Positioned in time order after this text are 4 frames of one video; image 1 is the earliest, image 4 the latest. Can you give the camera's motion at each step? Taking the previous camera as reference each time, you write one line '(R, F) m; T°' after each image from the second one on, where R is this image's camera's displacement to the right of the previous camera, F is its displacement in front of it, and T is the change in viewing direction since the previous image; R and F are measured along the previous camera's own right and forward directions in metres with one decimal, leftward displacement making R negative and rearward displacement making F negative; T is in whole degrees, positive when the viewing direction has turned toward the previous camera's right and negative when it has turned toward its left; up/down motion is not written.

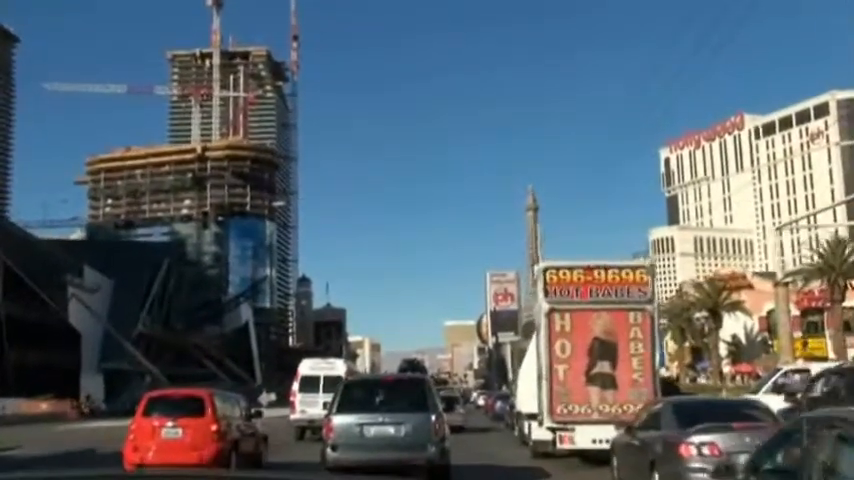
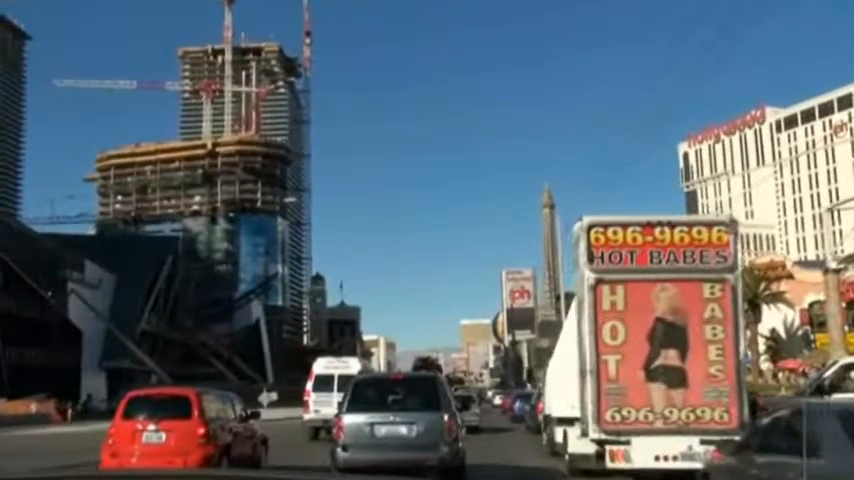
(+0.1, +3.0) m; -1°
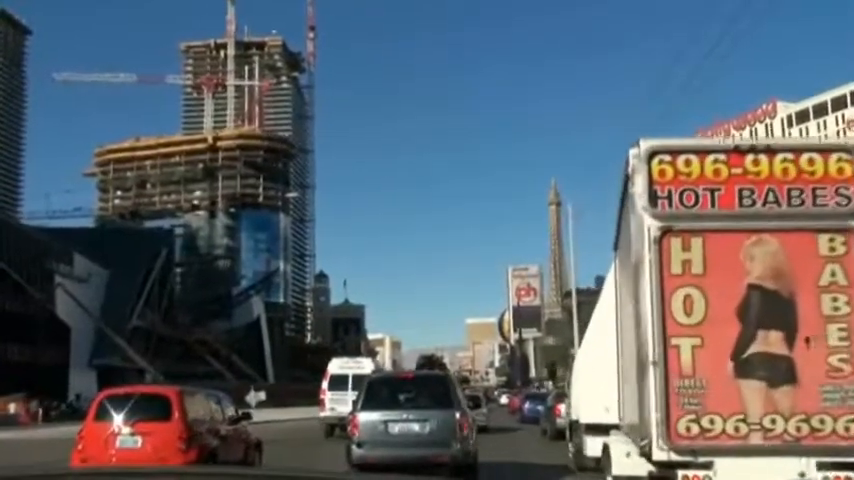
(+0.1, +2.8) m; 0°
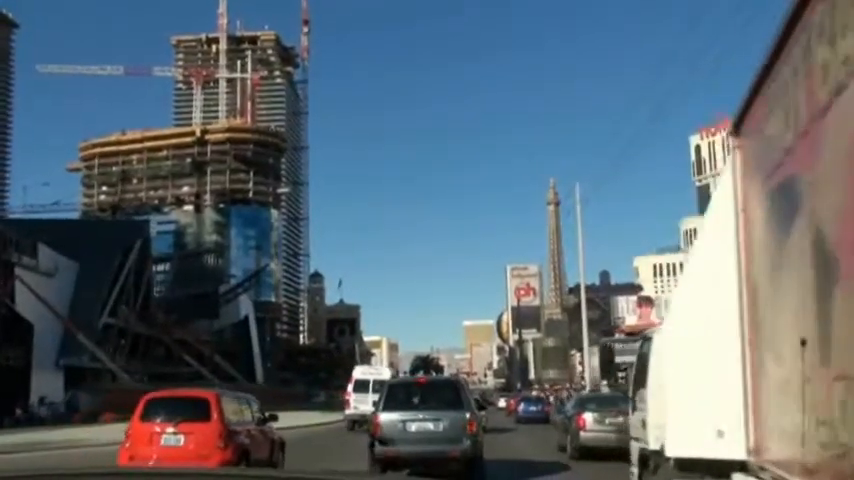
(+0.2, +4.9) m; 0°
